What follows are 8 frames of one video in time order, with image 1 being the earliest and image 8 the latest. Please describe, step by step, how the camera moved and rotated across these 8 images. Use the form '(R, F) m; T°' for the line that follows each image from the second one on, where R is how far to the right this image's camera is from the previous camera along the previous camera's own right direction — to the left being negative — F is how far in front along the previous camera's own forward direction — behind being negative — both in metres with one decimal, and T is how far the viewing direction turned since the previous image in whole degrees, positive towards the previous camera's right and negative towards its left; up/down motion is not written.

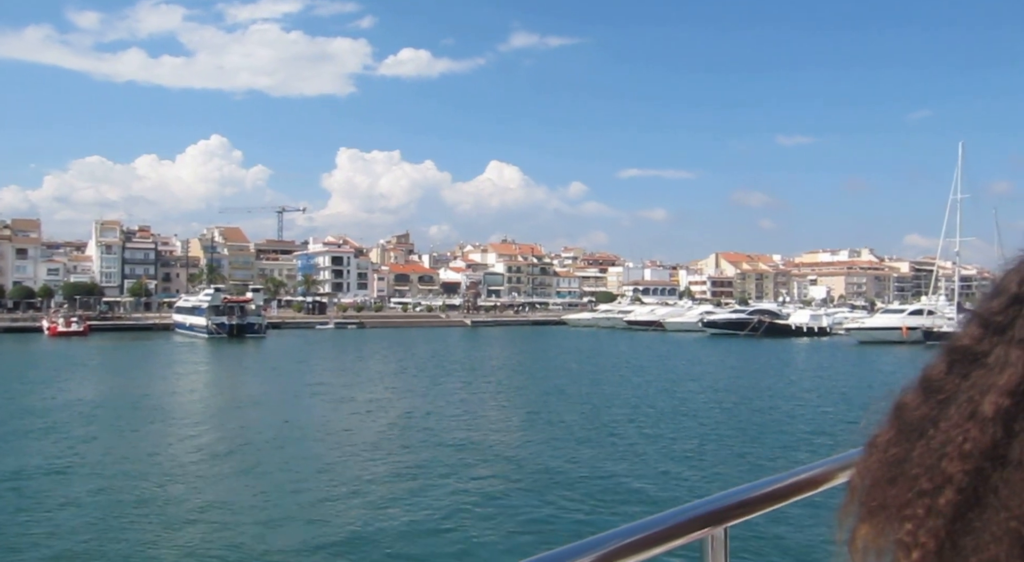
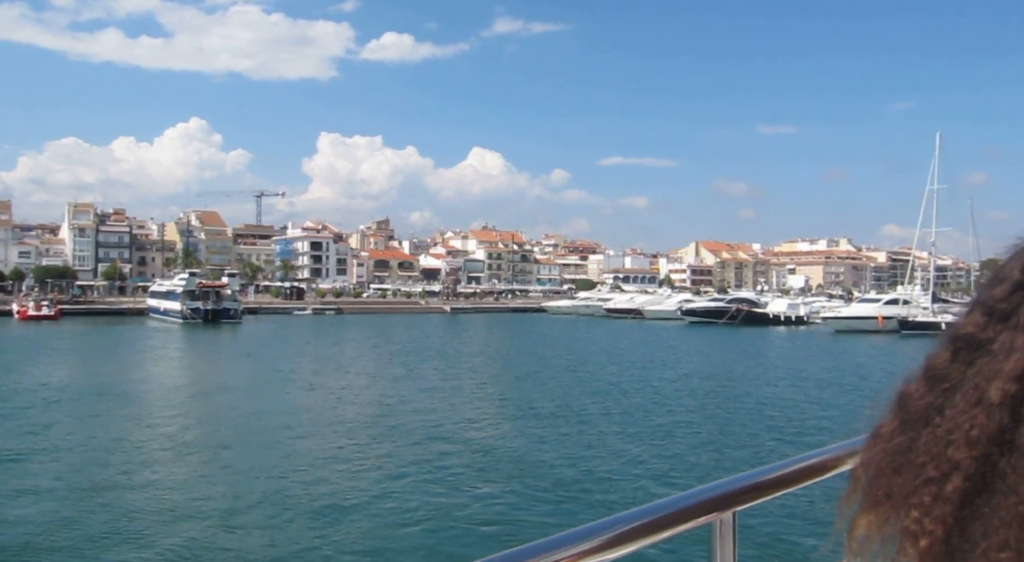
(-0.3, 0.0) m; +1°
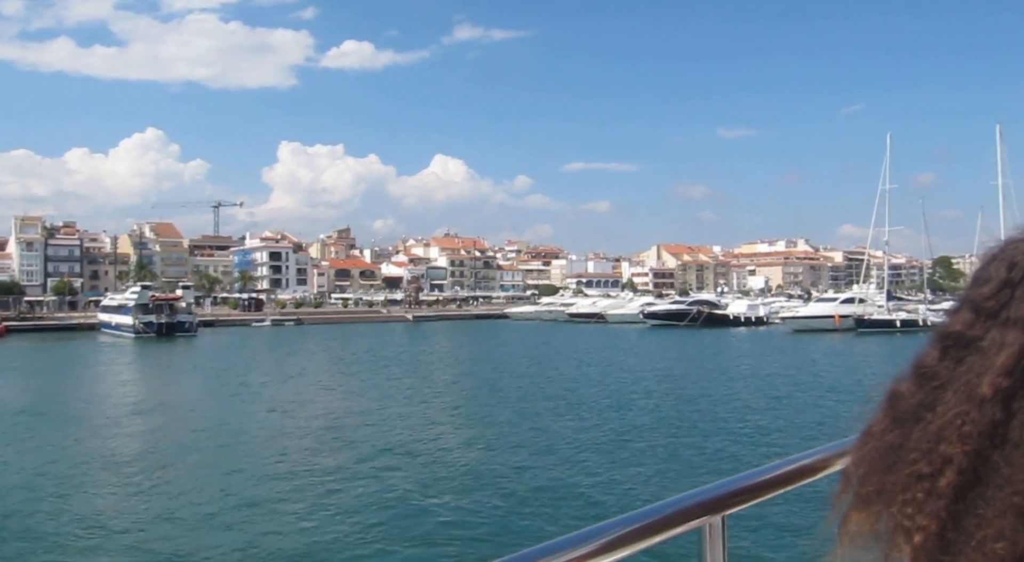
(-0.4, +0.1) m; +2°
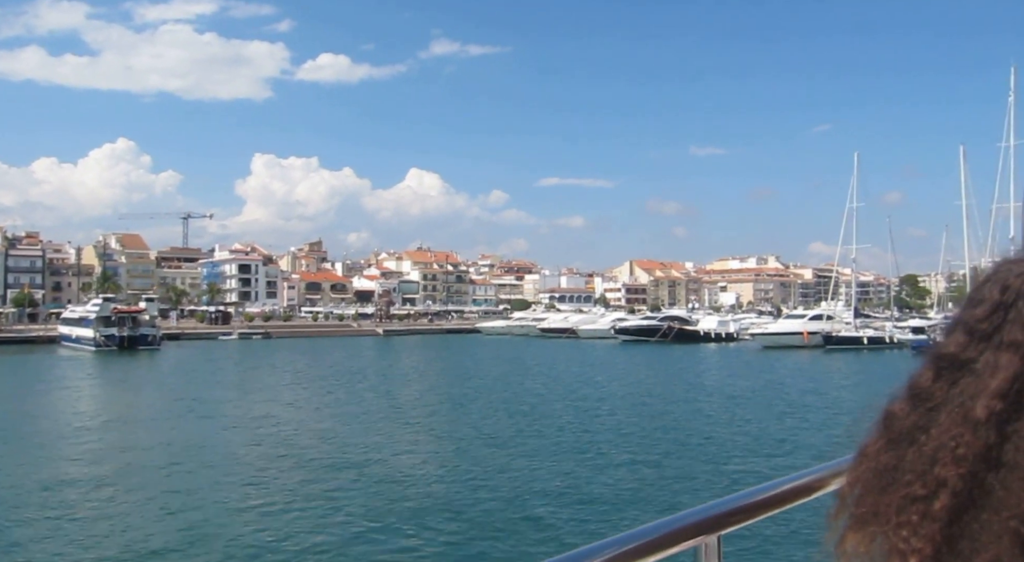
(-0.4, -0.1) m; +2°
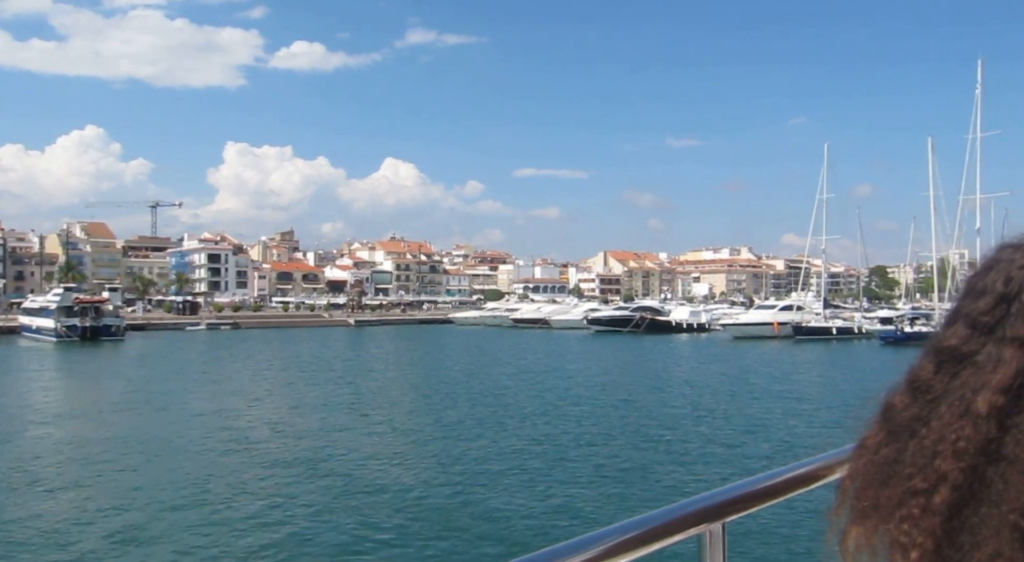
(-0.6, -0.3) m; +2°
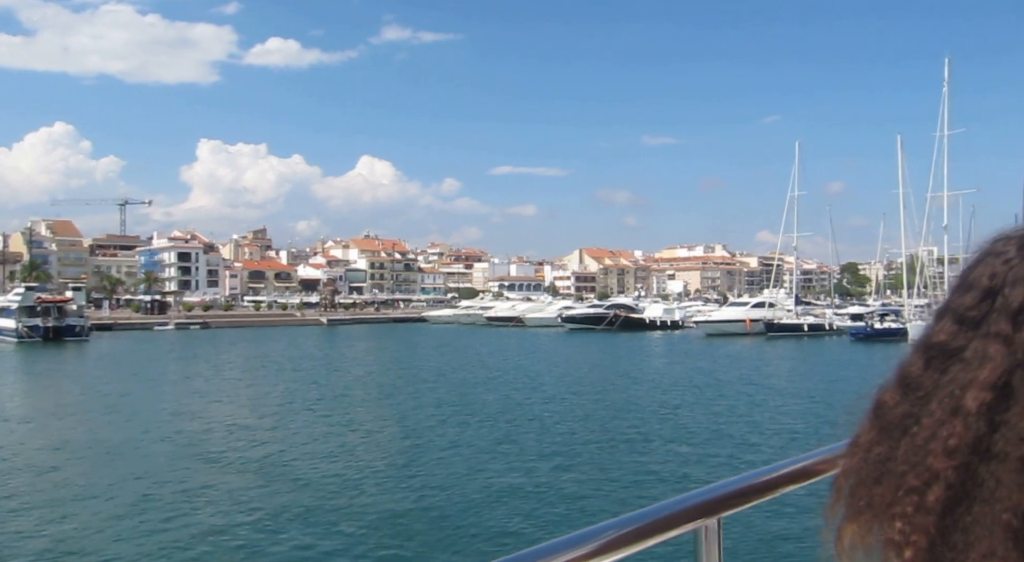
(-0.4, -0.4) m; +2°
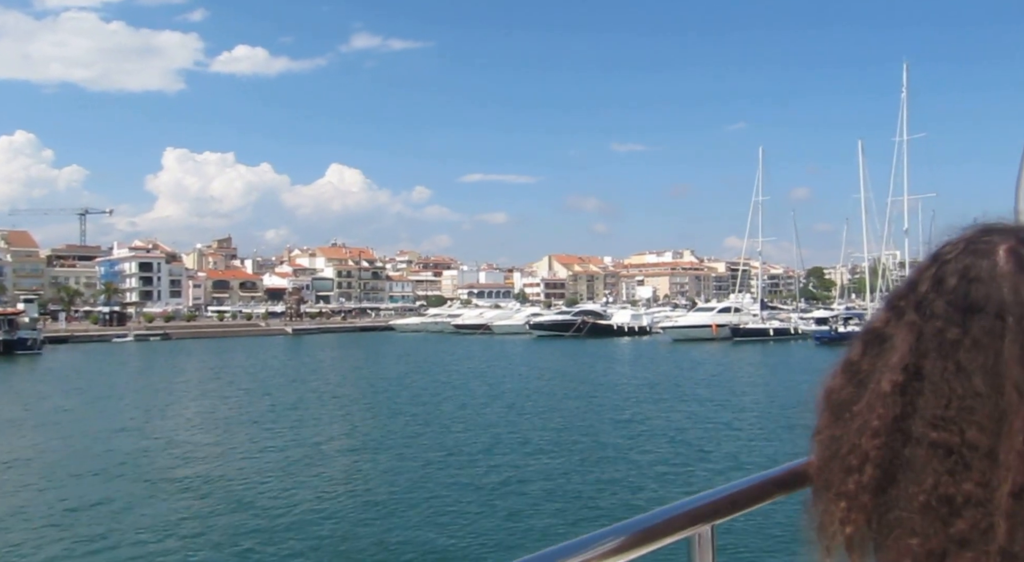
(-0.5, -0.7) m; +2°
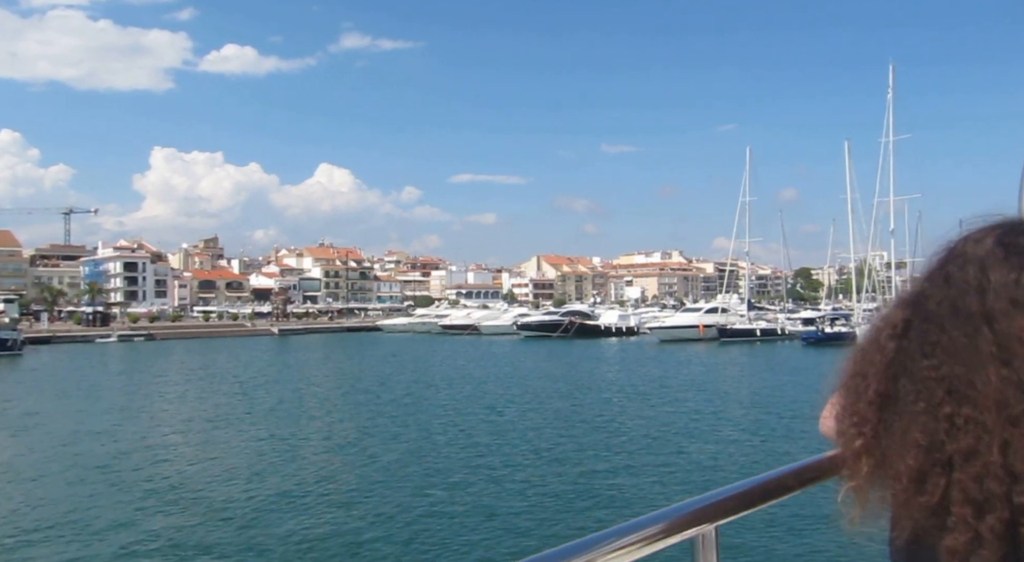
(-3.5, -3.7) m; +1°
